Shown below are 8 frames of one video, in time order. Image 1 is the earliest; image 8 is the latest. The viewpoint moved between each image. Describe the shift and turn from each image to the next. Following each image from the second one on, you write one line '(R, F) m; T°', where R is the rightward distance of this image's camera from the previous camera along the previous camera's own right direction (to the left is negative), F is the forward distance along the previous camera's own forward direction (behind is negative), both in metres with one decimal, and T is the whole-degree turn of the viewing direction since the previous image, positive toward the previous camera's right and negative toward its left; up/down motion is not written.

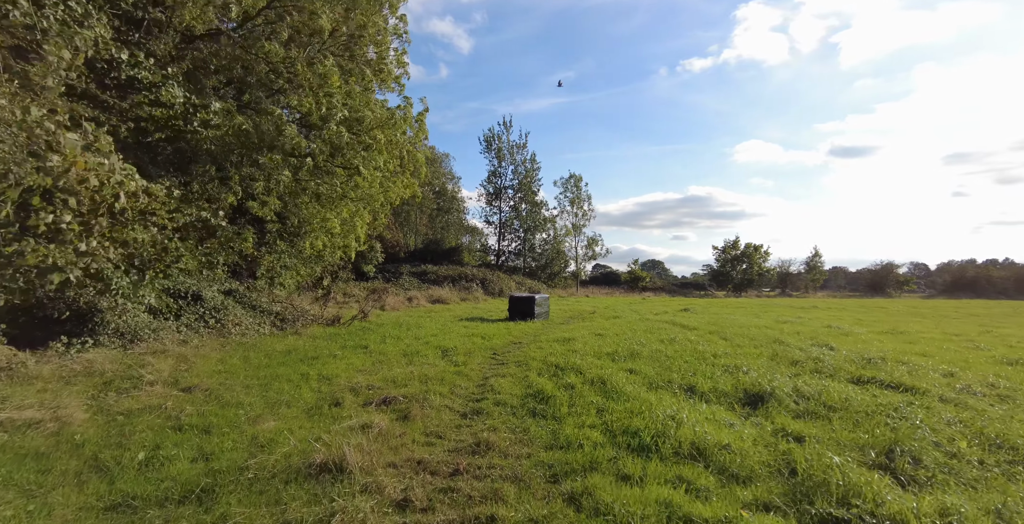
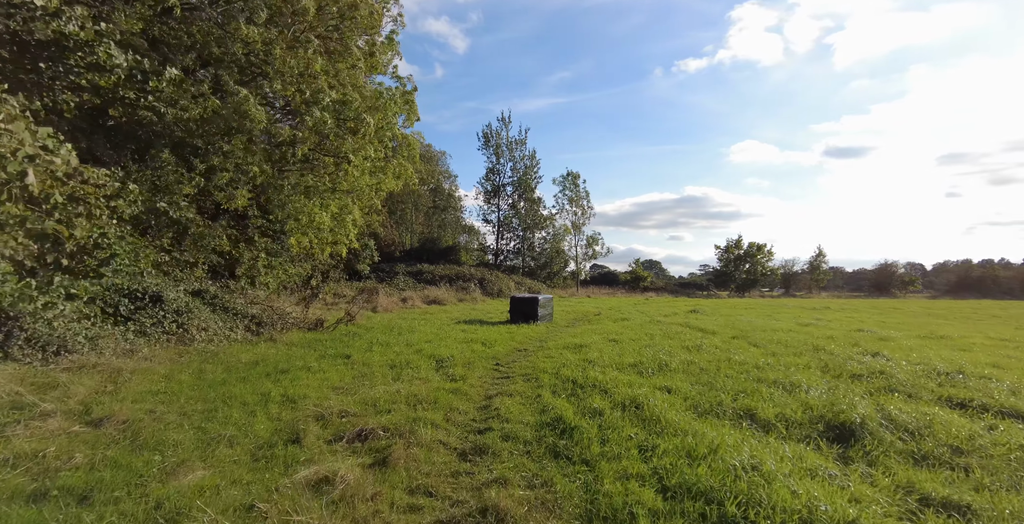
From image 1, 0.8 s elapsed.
(-0.2, +1.4) m; 0°
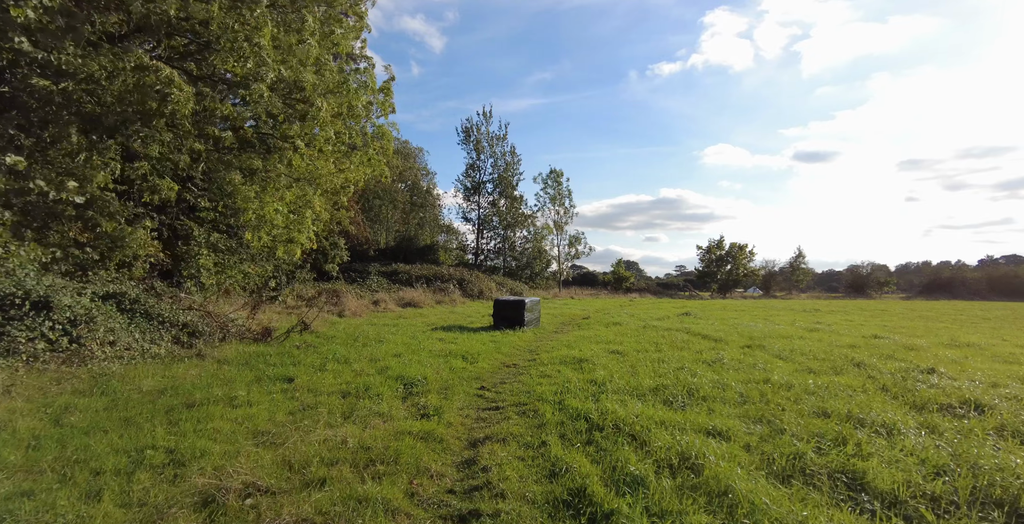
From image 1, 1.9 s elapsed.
(-0.1, +1.8) m; +3°
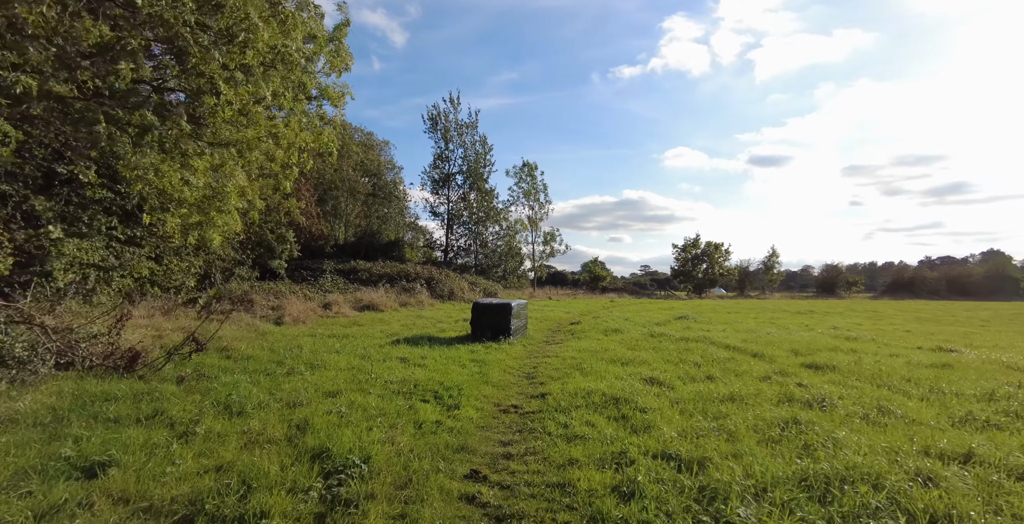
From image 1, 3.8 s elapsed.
(-0.4, +3.3) m; +4°
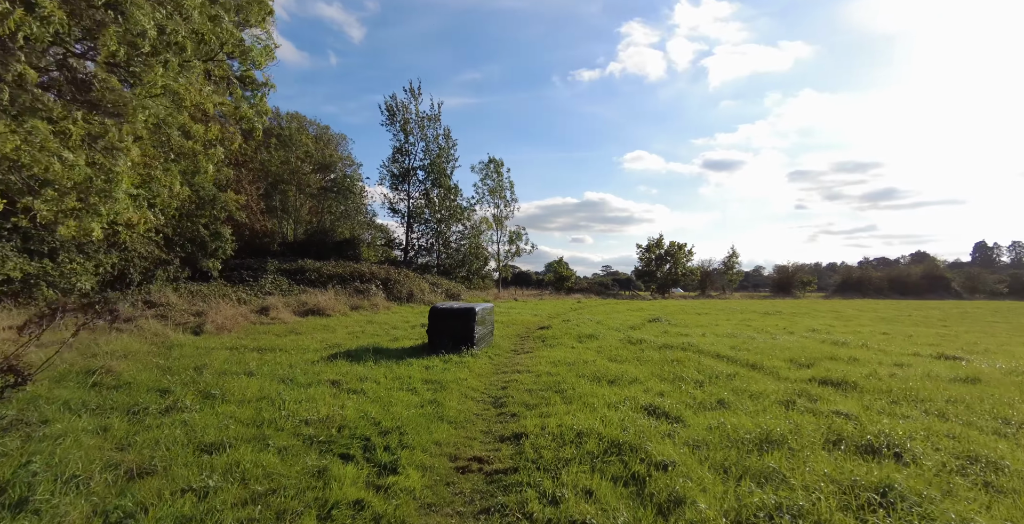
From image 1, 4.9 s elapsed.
(0.0, +1.8) m; +4°
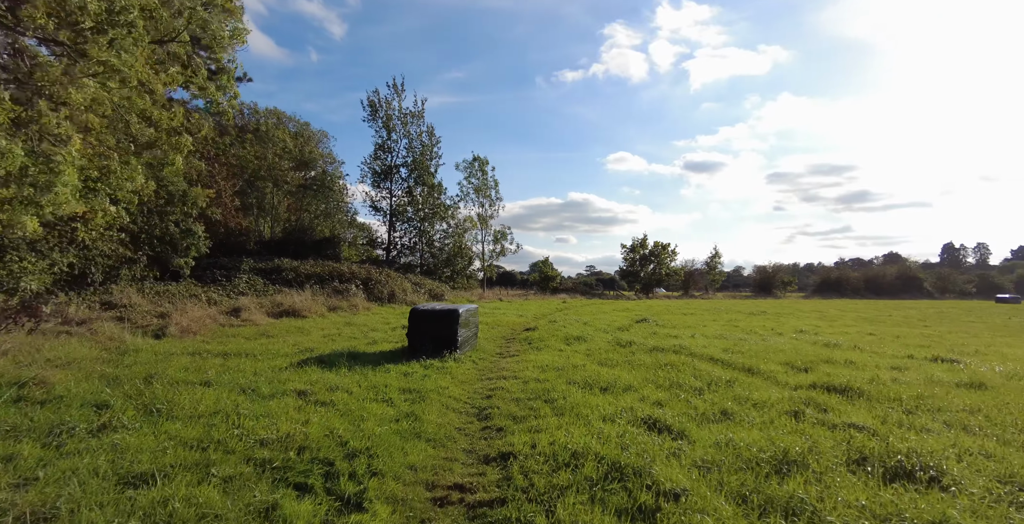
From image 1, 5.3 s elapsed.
(0.0, +0.6) m; +2°
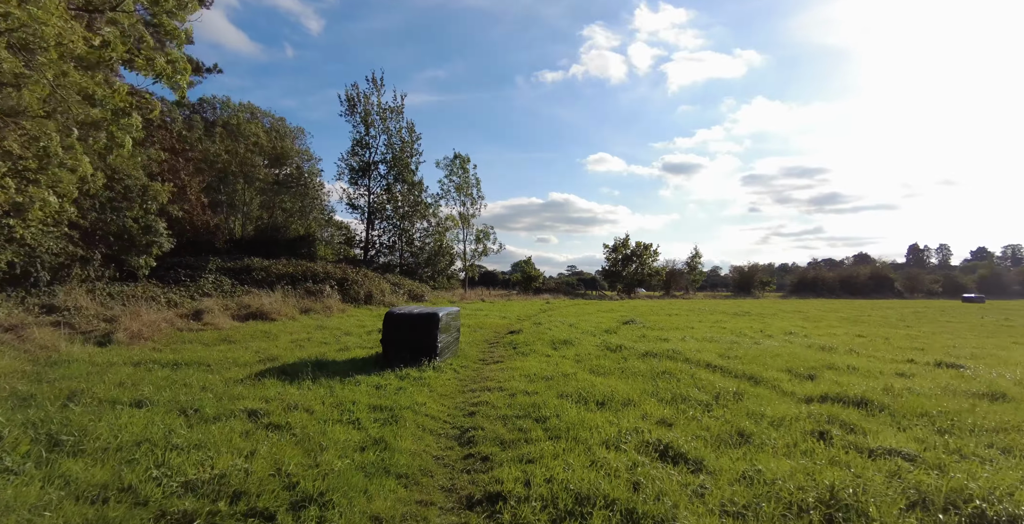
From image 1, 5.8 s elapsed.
(-0.1, +0.8) m; +2°
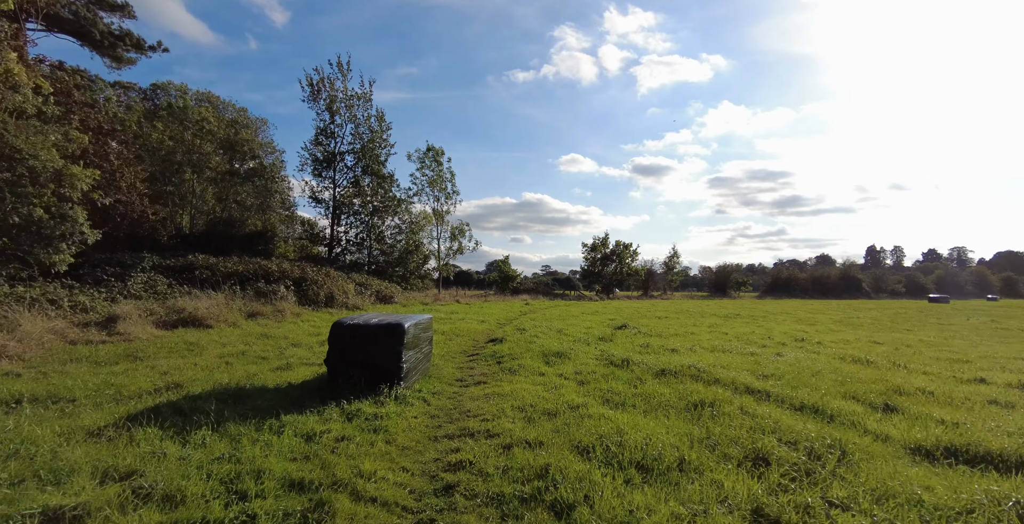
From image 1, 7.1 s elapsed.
(-0.2, +2.4) m; +3°
